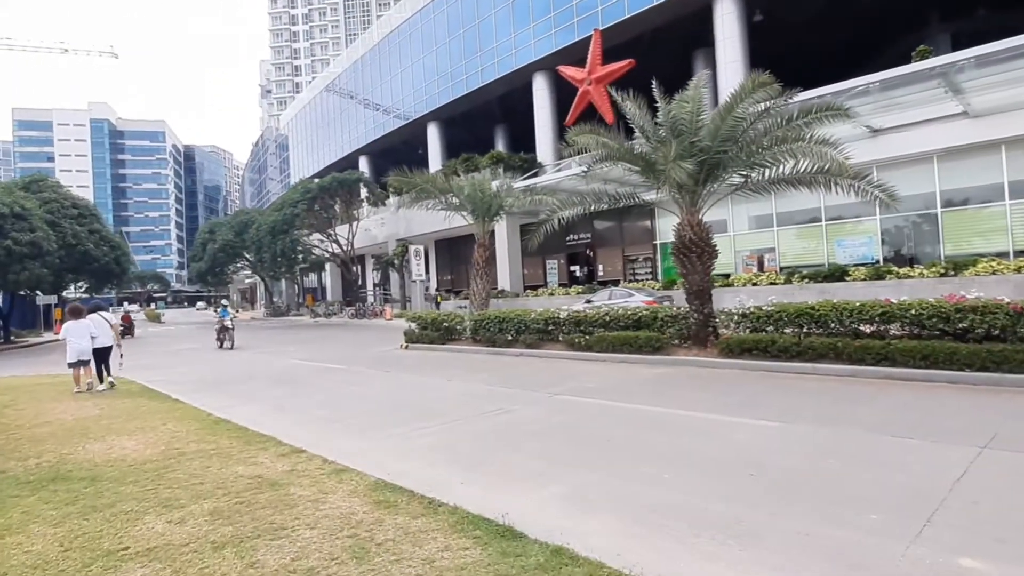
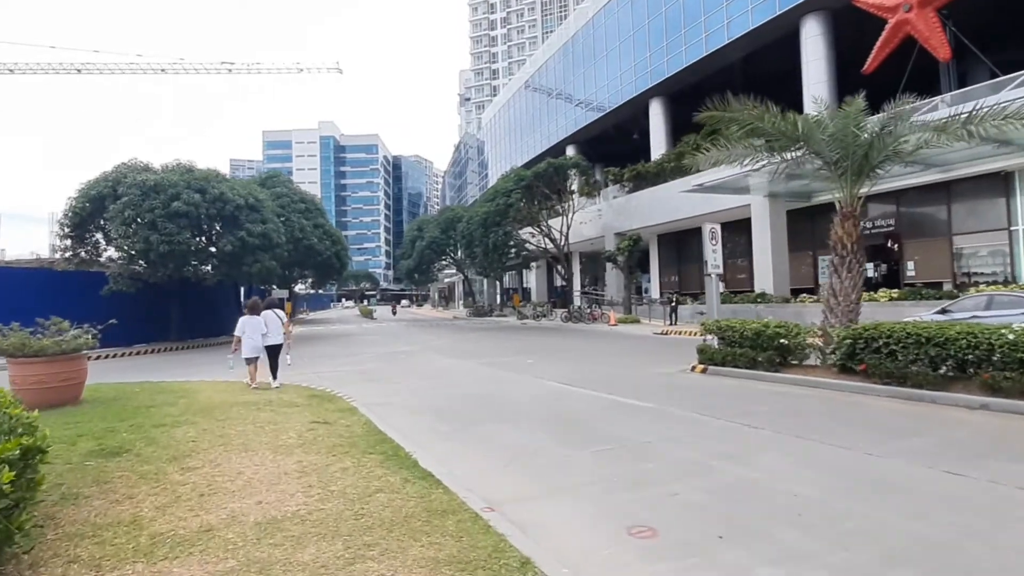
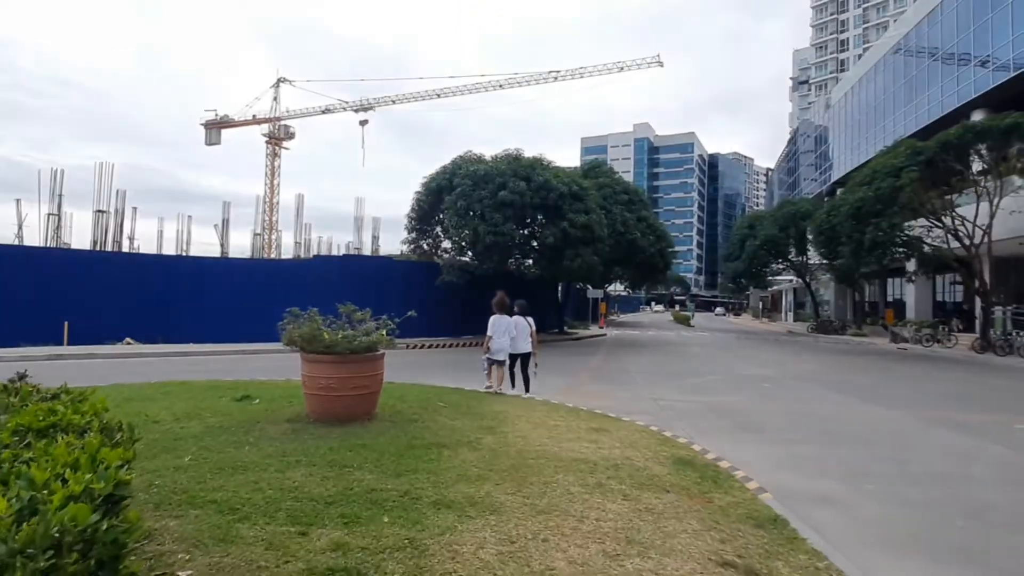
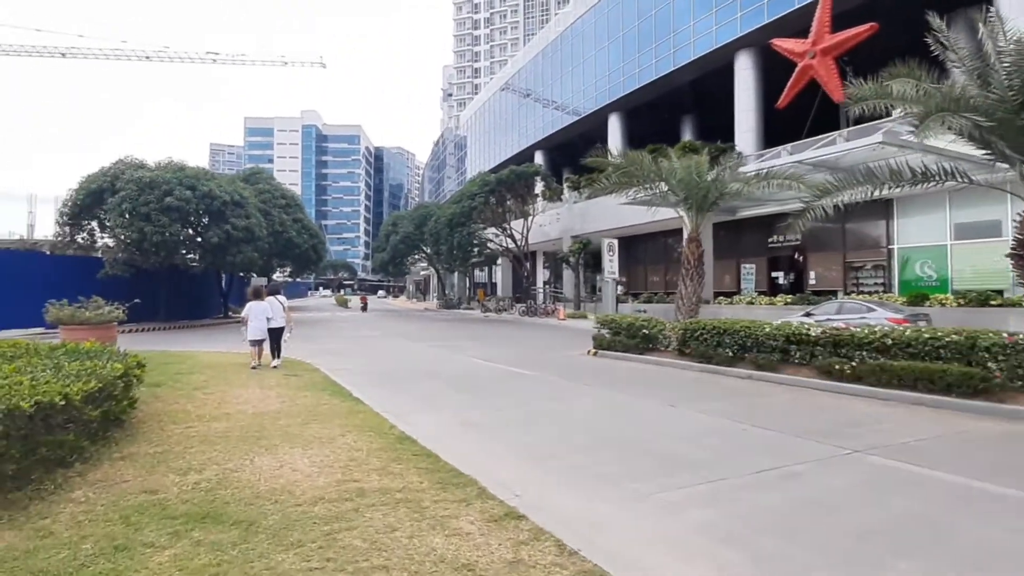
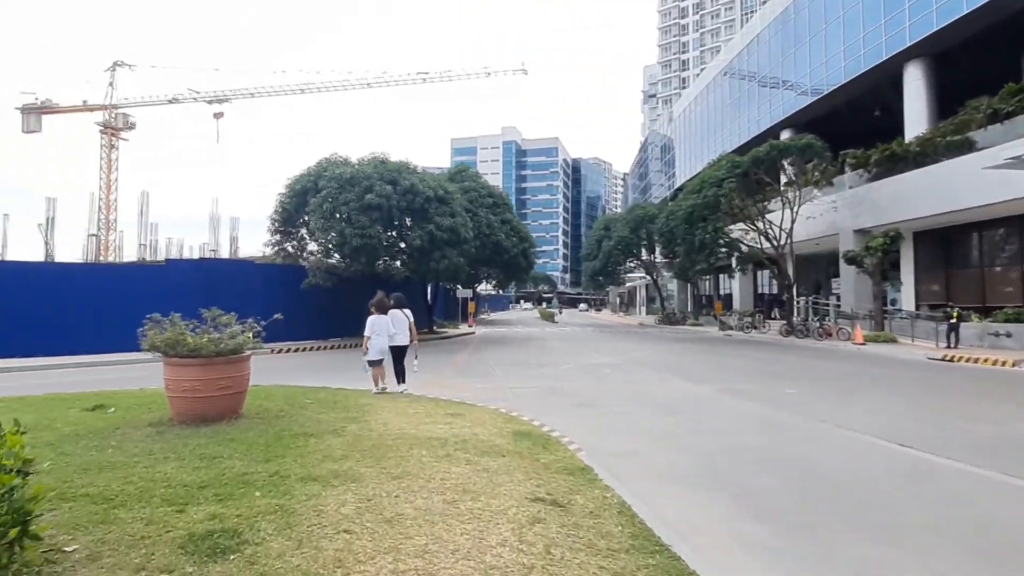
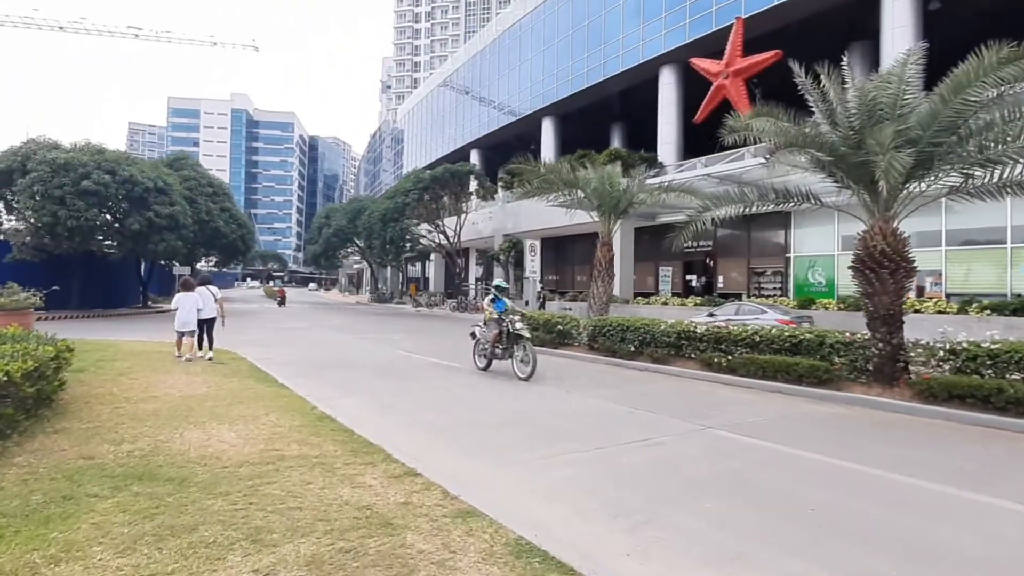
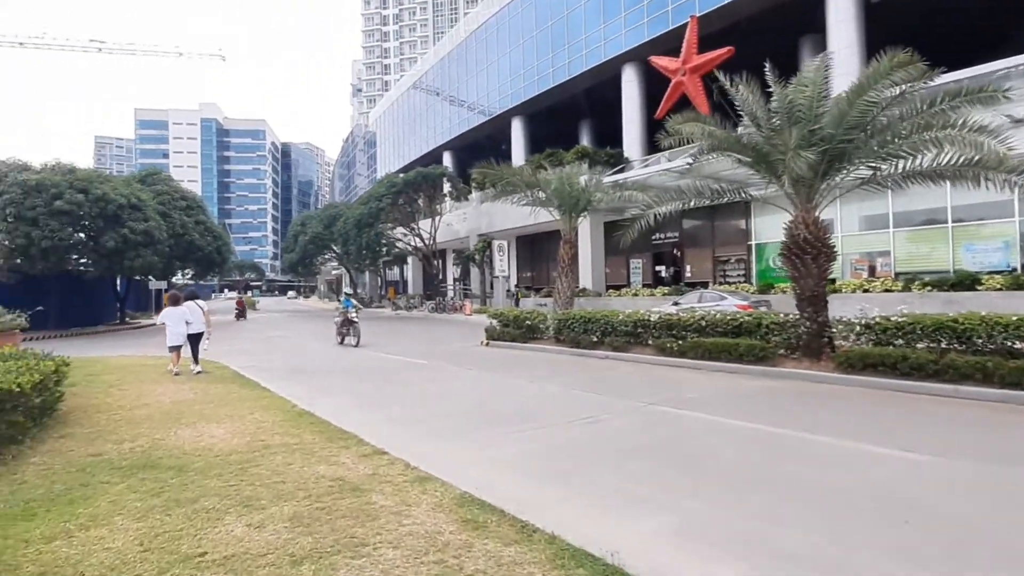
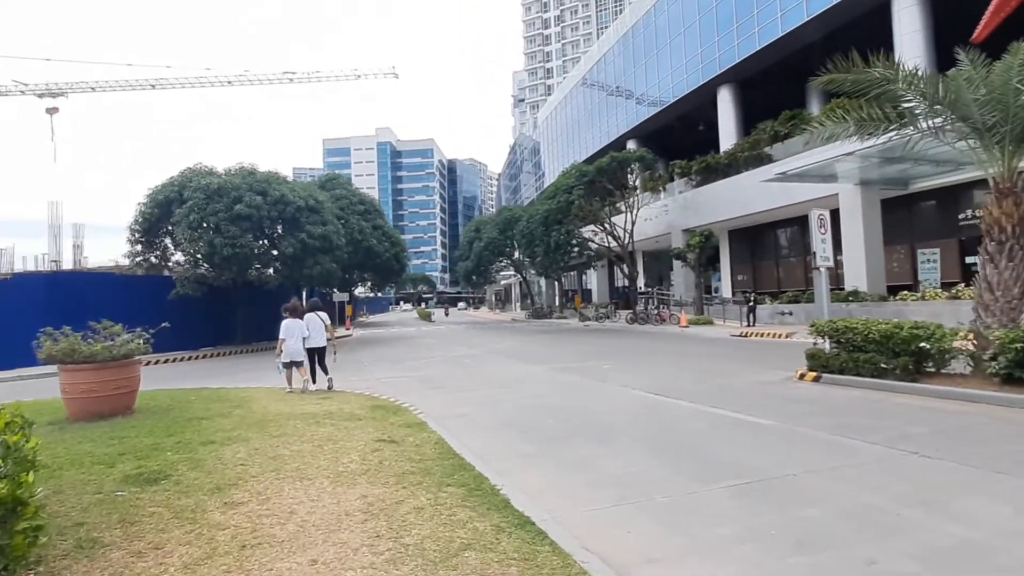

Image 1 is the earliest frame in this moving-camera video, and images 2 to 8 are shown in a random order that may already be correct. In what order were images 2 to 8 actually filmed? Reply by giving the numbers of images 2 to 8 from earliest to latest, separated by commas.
7, 6, 4, 2, 8, 5, 3
